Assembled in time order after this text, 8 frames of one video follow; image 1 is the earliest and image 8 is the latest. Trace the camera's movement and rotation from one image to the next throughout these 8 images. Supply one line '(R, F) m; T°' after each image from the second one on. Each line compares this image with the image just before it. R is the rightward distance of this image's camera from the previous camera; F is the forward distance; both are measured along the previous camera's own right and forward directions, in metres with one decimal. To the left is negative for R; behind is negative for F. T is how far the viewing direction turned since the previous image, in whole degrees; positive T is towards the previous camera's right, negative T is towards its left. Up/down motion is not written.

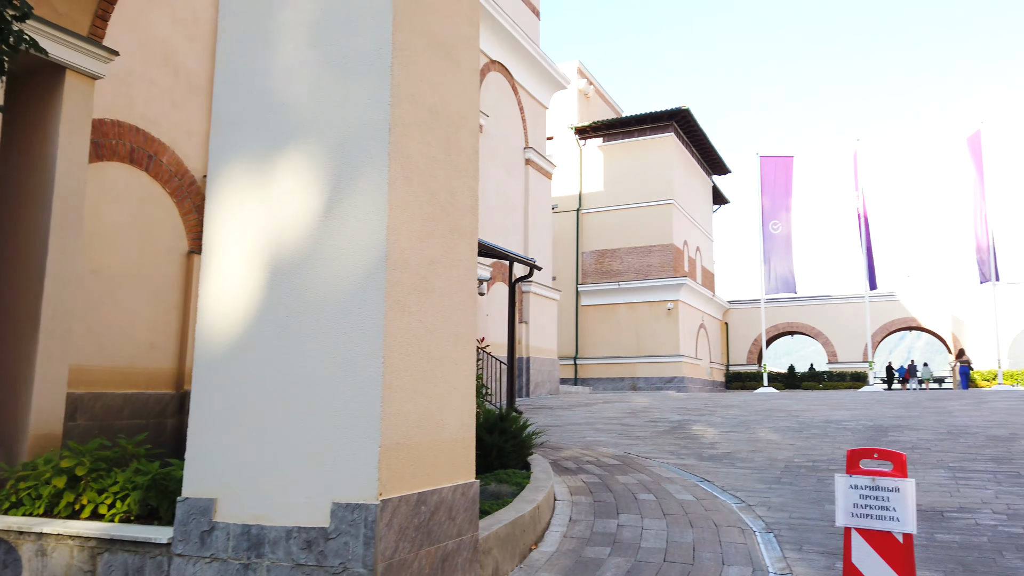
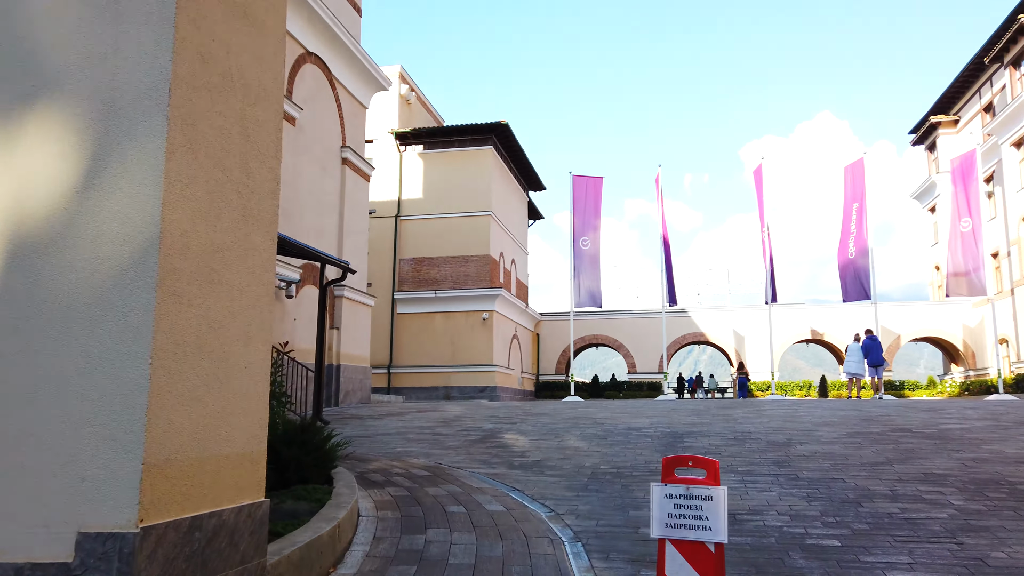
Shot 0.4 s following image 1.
(+0.1, +0.4) m; +14°
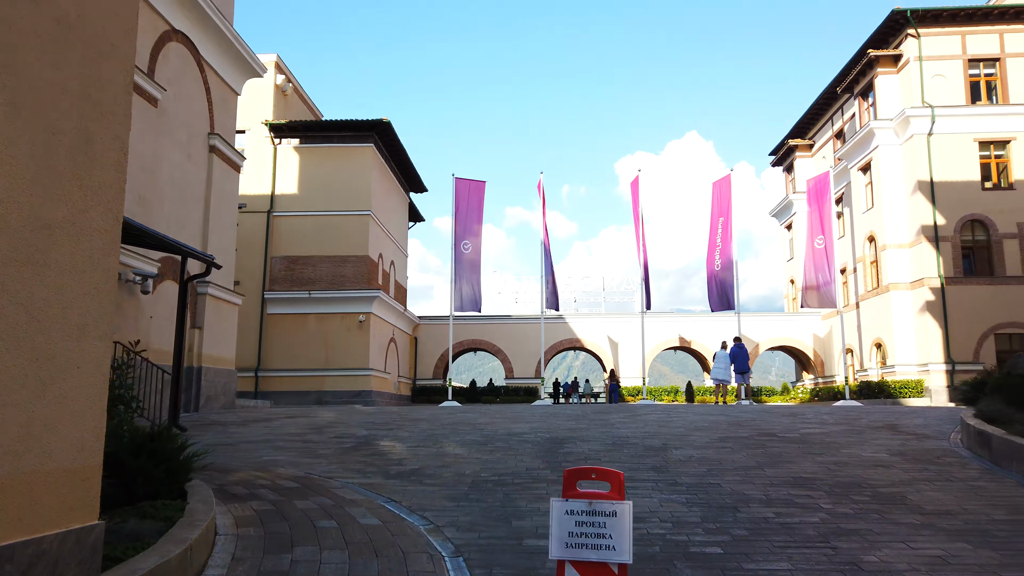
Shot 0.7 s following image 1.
(0.0, +0.4) m; +9°
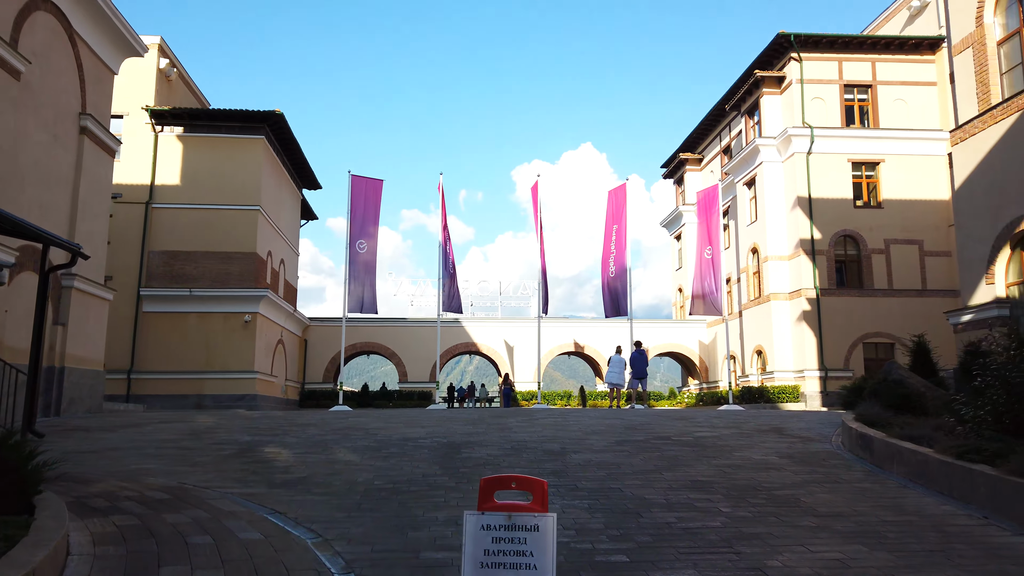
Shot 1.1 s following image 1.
(-0.1, +0.4) m; +8°
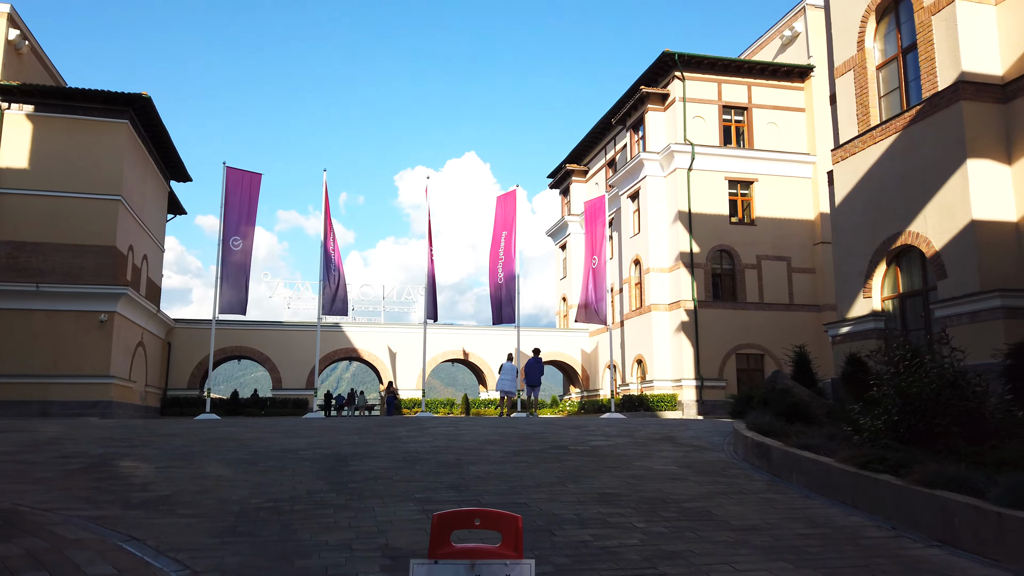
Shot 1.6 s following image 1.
(-0.3, +0.7) m; +9°
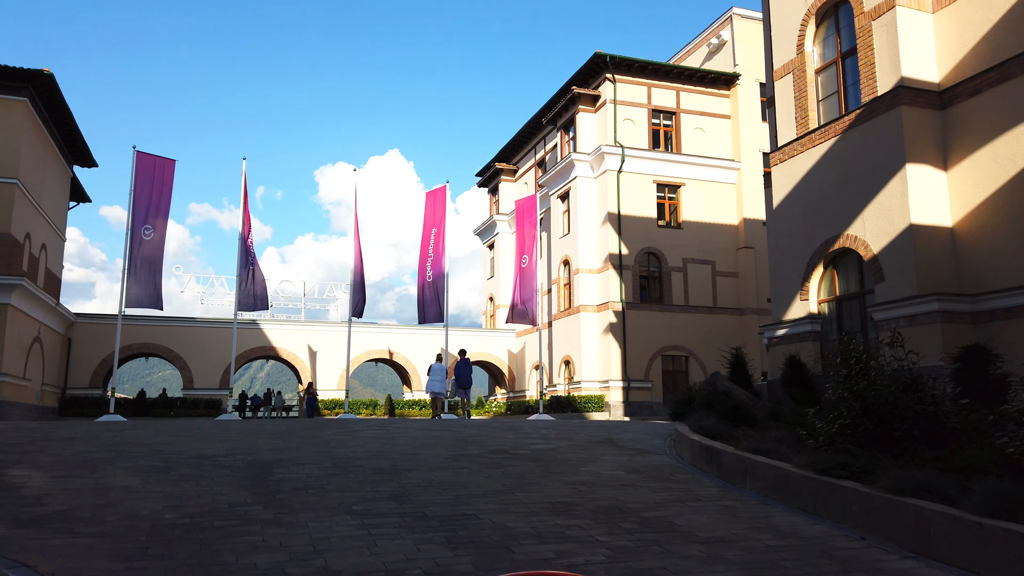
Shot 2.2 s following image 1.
(-0.3, +0.7) m; +6°
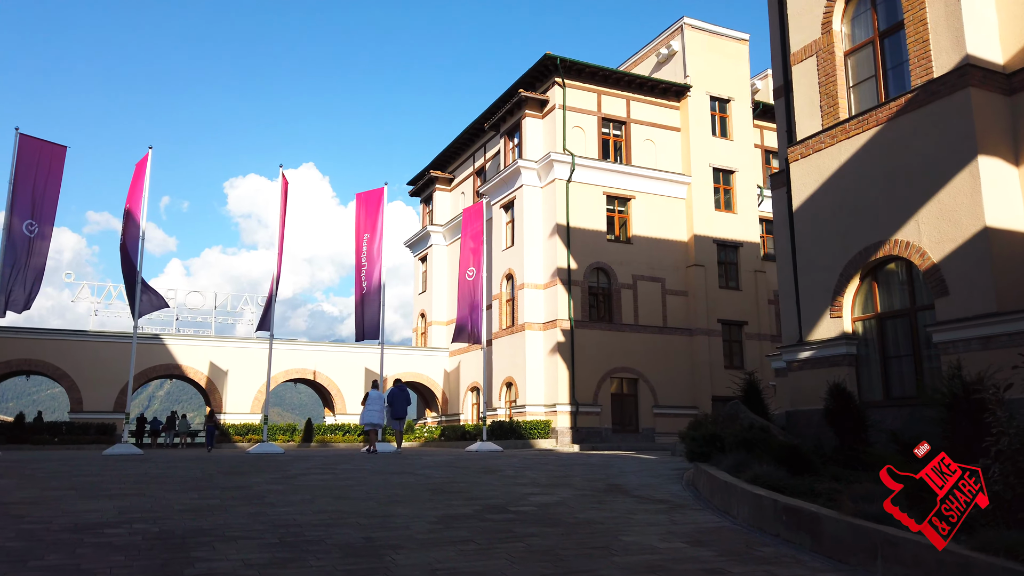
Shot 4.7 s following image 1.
(-1.2, +3.2) m; +6°
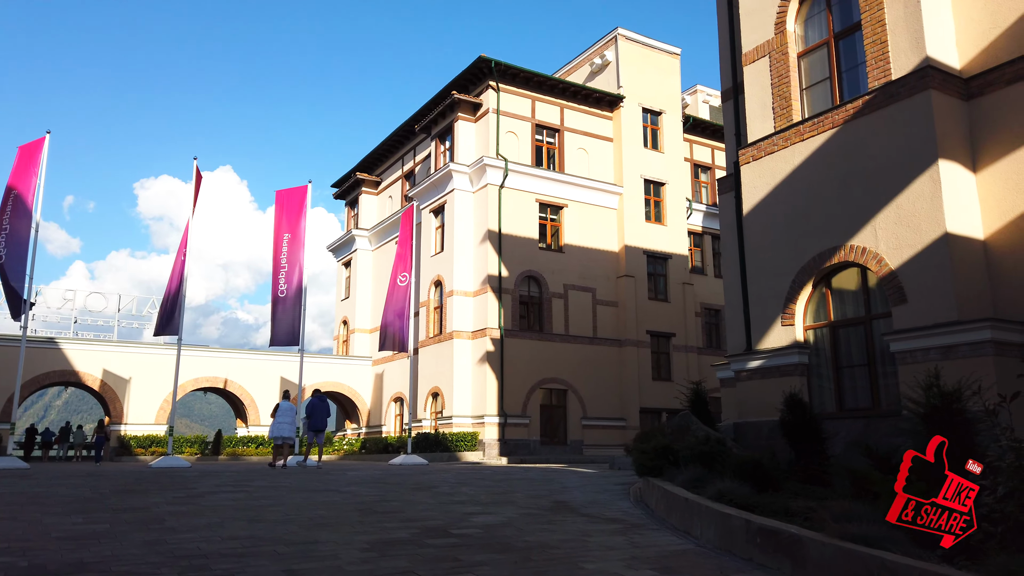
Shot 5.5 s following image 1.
(-0.3, +1.1) m; +6°
